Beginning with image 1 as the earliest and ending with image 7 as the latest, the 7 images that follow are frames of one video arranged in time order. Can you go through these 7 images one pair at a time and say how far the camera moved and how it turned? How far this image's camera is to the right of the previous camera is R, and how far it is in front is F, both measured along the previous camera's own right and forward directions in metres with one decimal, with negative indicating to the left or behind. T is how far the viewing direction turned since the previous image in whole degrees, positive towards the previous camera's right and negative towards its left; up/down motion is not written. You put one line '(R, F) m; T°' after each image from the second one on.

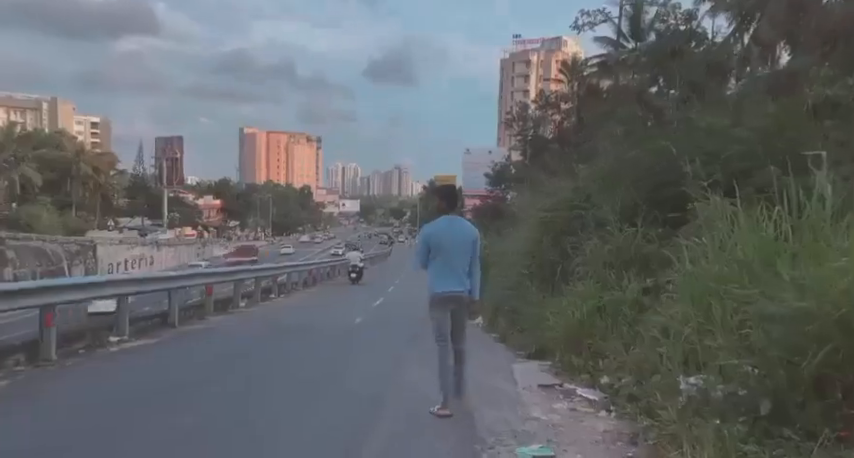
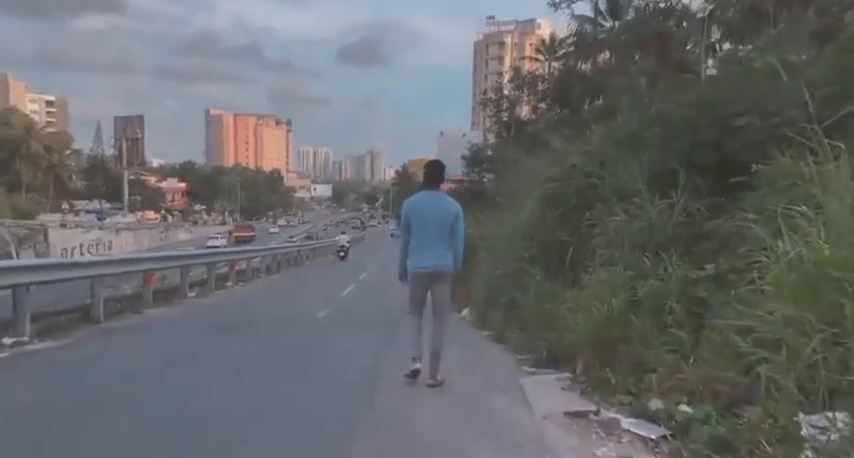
(-0.1, +1.9) m; +2°
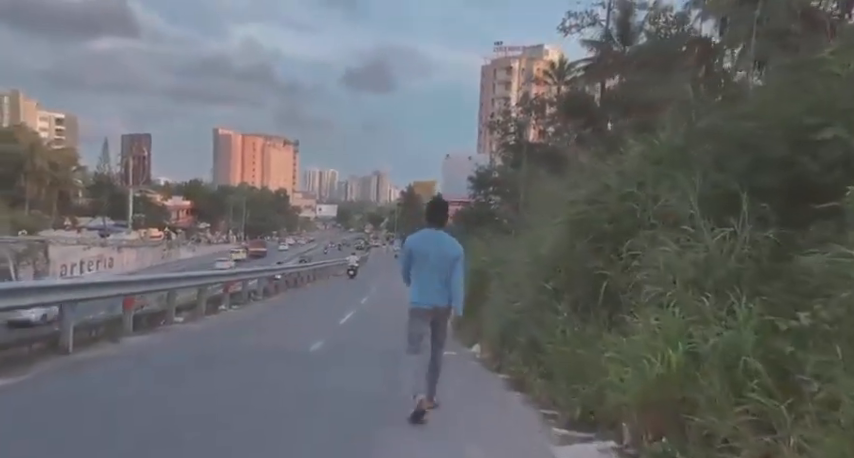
(0.0, +1.1) m; 0°
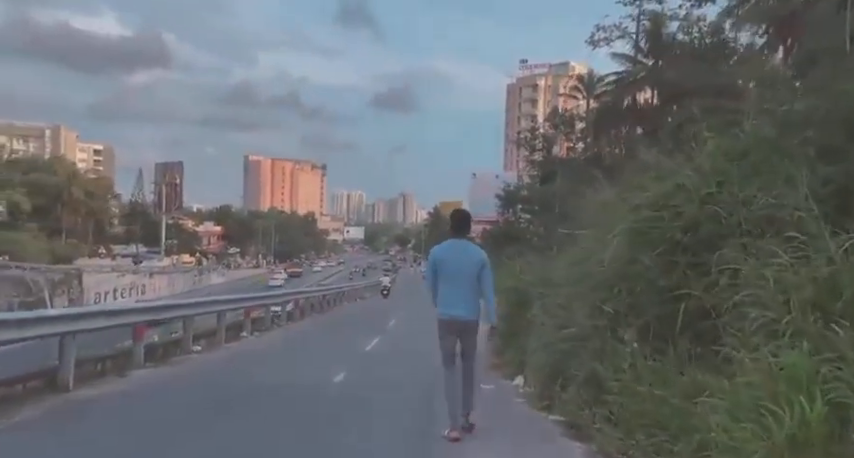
(-0.1, +1.1) m; -2°
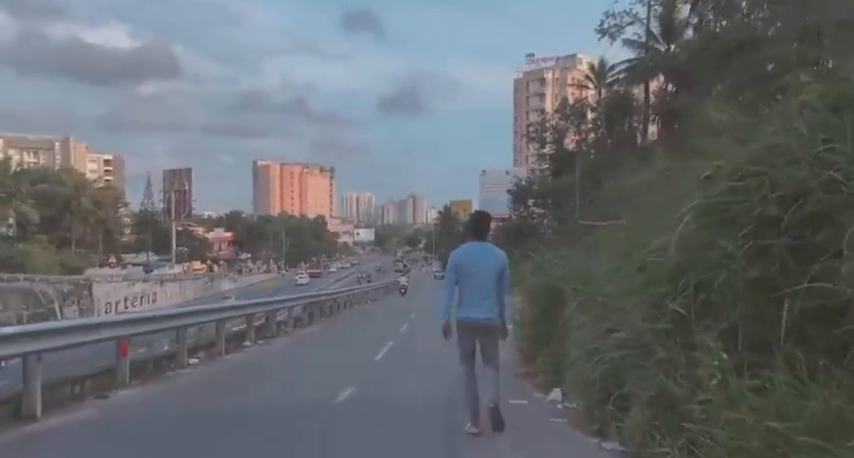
(-0.1, +1.3) m; -1°
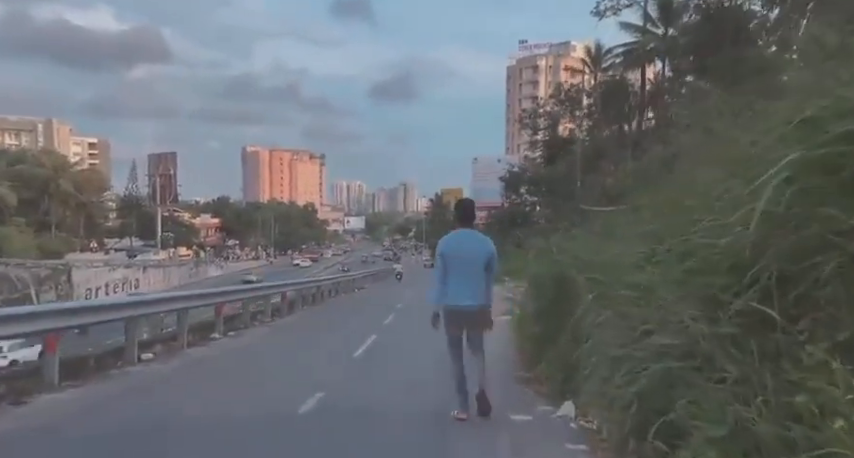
(+0.1, +1.5) m; +1°
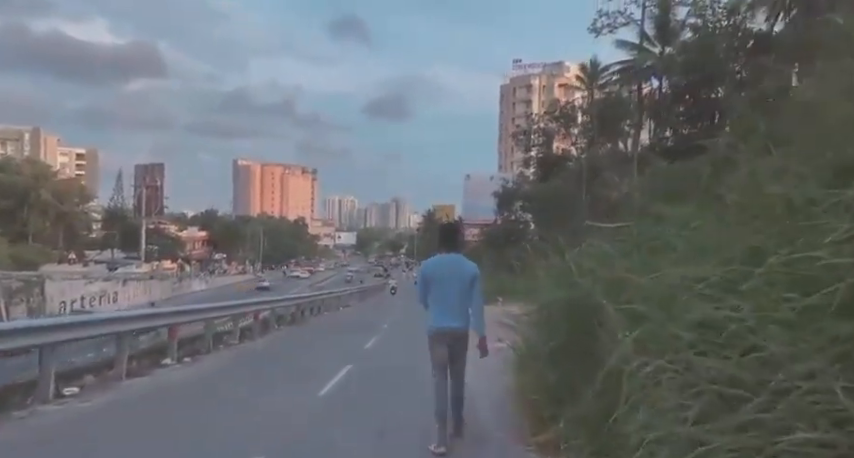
(+0.1, +1.9) m; +1°
